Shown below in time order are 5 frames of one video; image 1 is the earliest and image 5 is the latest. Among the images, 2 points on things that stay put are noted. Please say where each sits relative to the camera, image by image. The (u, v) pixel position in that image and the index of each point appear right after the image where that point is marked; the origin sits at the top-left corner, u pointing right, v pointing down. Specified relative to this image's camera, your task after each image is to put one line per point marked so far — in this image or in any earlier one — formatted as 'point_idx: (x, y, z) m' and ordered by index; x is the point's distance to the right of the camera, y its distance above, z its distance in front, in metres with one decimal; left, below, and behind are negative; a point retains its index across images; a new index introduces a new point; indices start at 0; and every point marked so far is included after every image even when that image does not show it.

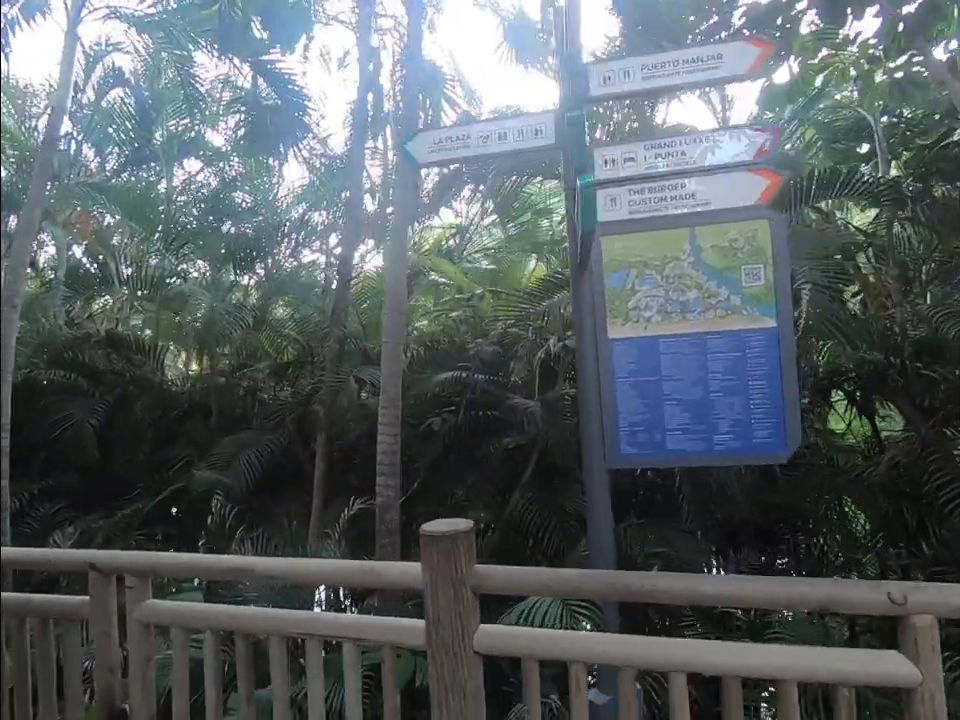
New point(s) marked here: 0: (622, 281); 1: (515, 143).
0: (+0.6, +0.3, +2.0) m
1: (+0.2, +0.9, +2.1) m
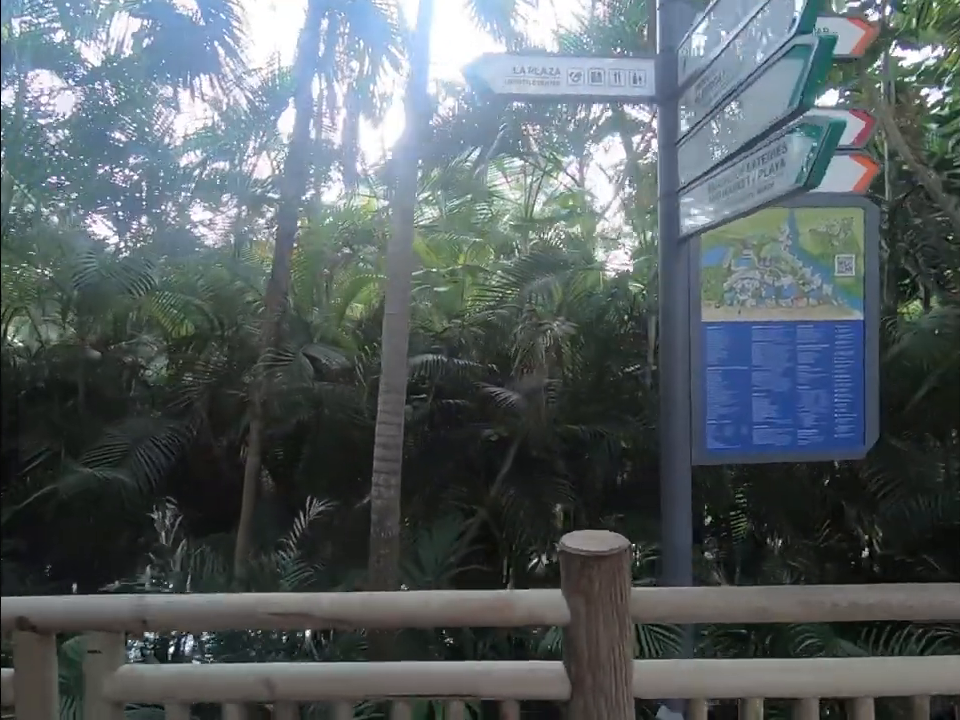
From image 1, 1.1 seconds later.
0: (+0.9, +0.4, +1.9) m
1: (+0.5, +1.0, +1.8) m
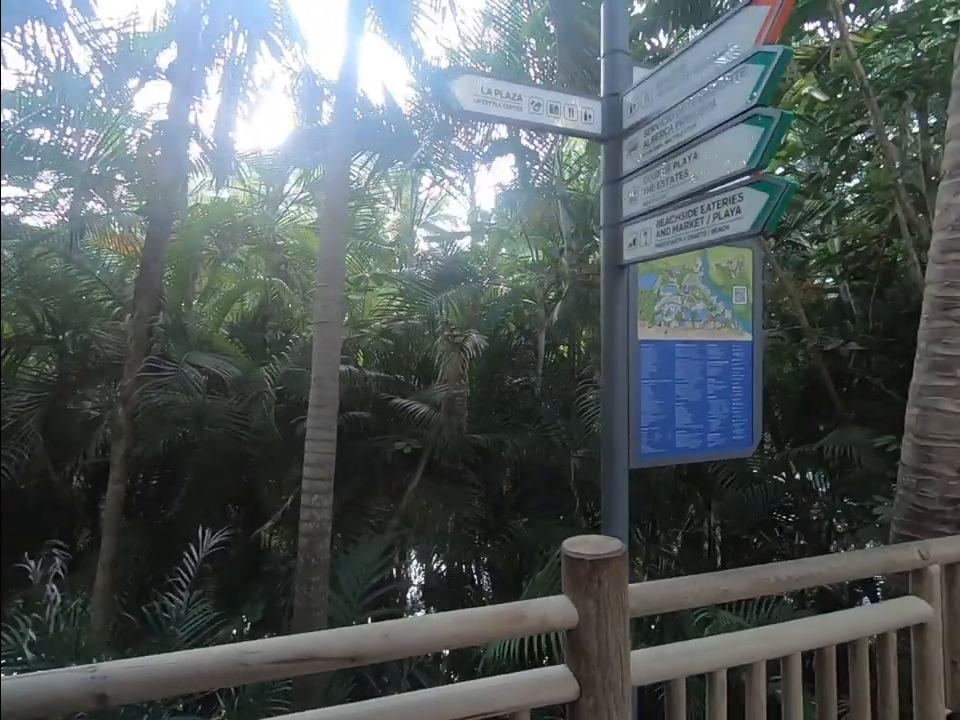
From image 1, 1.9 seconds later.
0: (+0.7, +0.3, +2.1) m
1: (+0.3, +0.9, +2.0) m
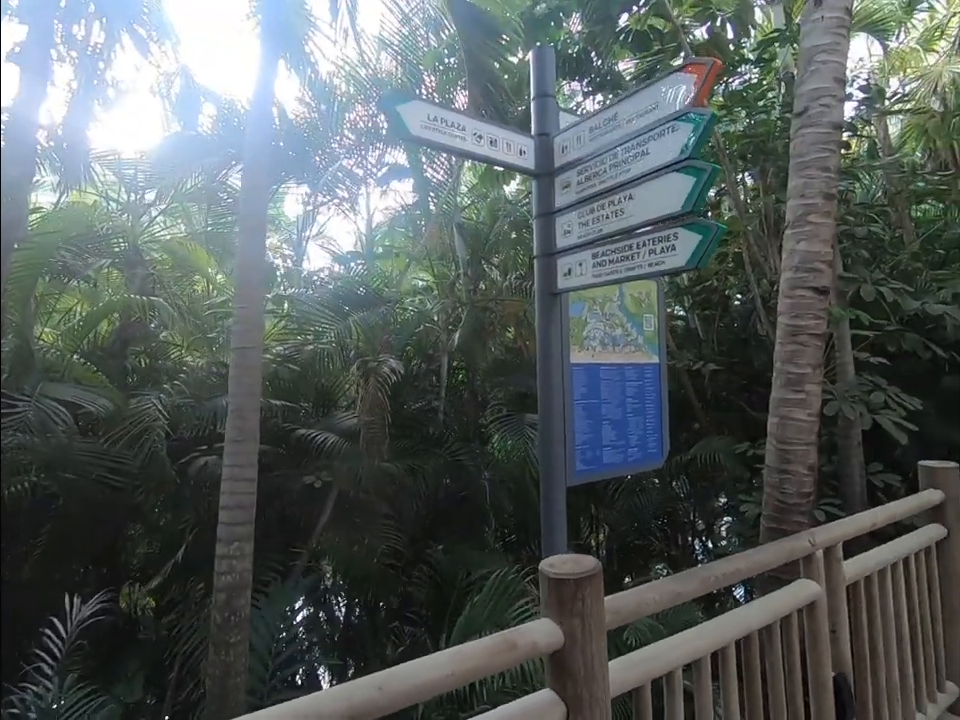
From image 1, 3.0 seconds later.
0: (+0.4, +0.2, +2.3) m
1: (+0.1, +0.8, +2.1) m
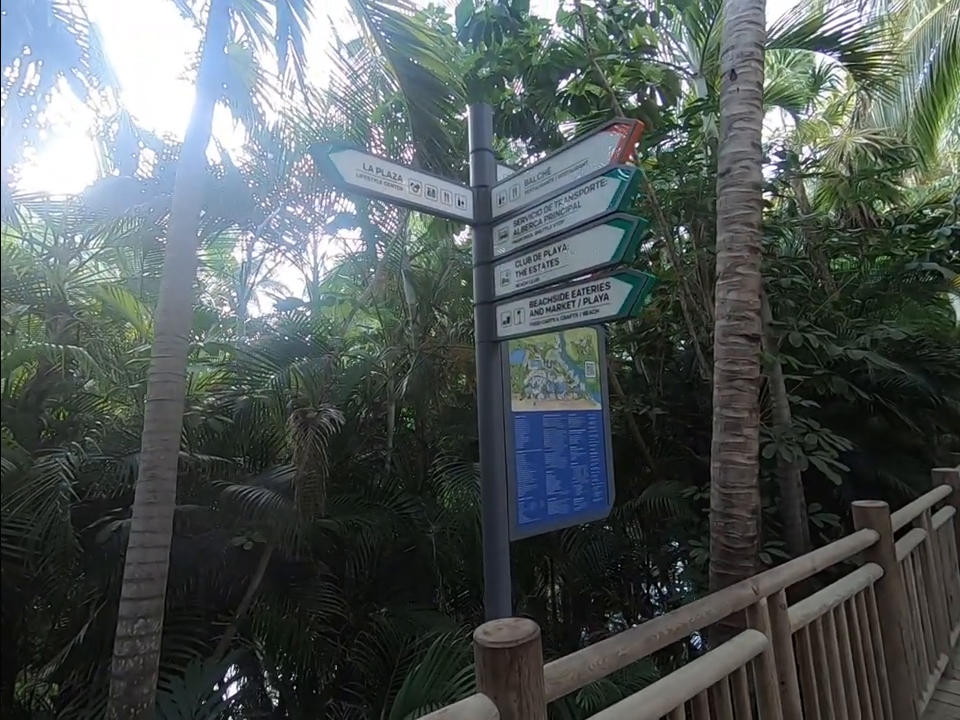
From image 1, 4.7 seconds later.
0: (+0.2, 0.0, +2.2) m
1: (-0.2, +0.6, +2.1) m
